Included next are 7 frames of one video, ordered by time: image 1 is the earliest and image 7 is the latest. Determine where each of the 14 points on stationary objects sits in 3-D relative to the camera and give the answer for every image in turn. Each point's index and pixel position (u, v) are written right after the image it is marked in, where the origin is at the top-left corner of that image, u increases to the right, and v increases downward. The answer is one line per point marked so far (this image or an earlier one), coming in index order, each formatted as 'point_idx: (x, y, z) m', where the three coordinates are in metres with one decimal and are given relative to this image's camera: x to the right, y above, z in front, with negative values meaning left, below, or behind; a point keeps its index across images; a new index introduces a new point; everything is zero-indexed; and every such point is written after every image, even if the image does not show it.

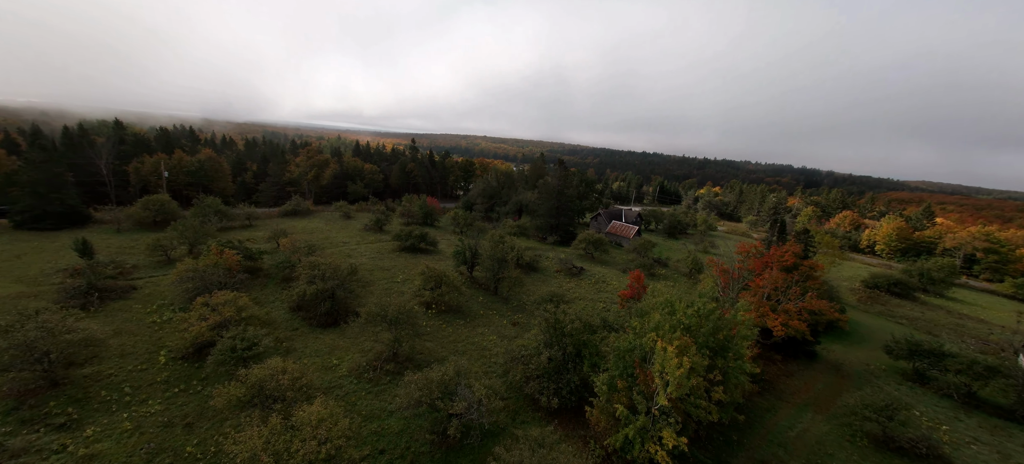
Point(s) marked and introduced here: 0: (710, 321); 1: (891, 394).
0: (+8.7, -3.9, +15.4) m
1: (+21.3, -9.3, +19.6) m
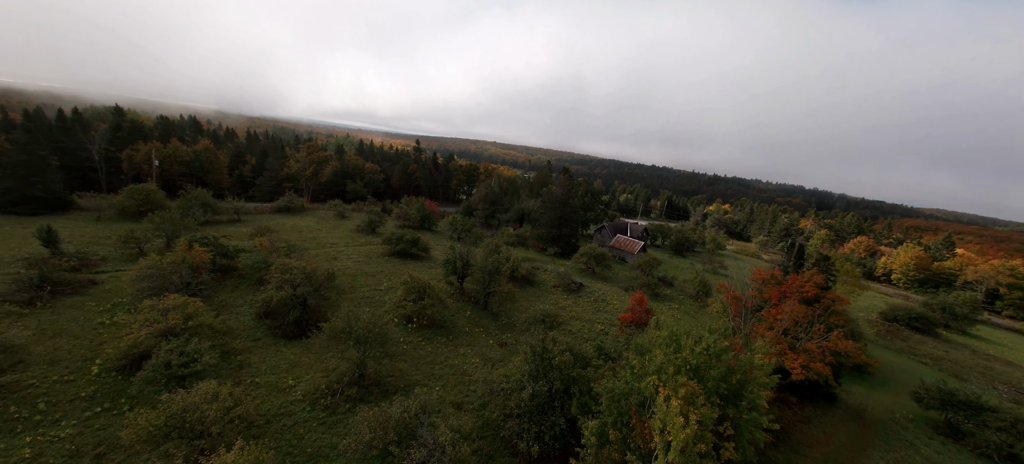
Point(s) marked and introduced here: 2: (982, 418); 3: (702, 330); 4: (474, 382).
0: (+7.8, -4.9, +13.1) m
1: (+20.2, -11.0, +17.2) m
2: (+23.6, -9.4, +17.4) m
3: (+8.2, -4.2, +15.0) m
4: (-1.9, -7.5, +17.4) m
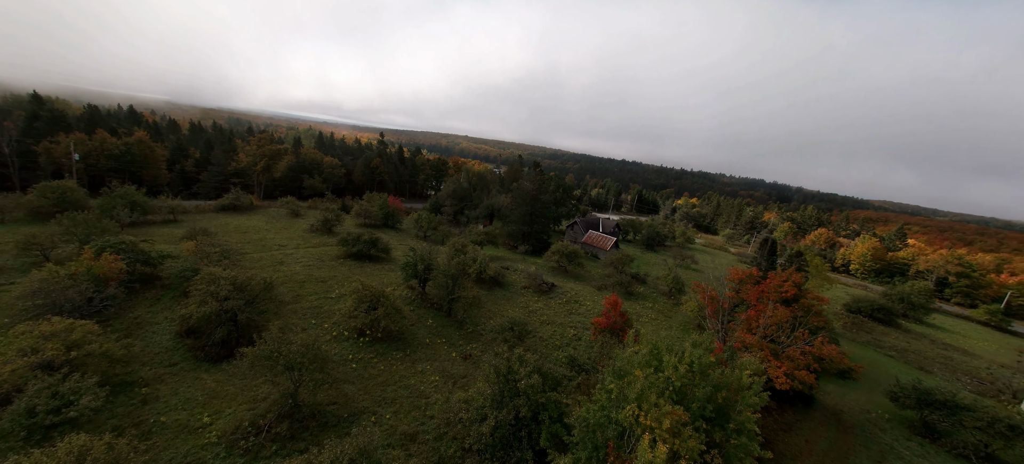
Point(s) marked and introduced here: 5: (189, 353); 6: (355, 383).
0: (+6.5, -4.9, +11.6) m
1: (+18.6, -10.8, +16.7) m
2: (+21.9, -9.1, +17.1) m
3: (+6.7, -4.3, +13.5) m
4: (-3.5, -7.6, +15.3) m
5: (-16.1, -6.0, +17.4) m
6: (-7.3, -7.0, +16.2) m
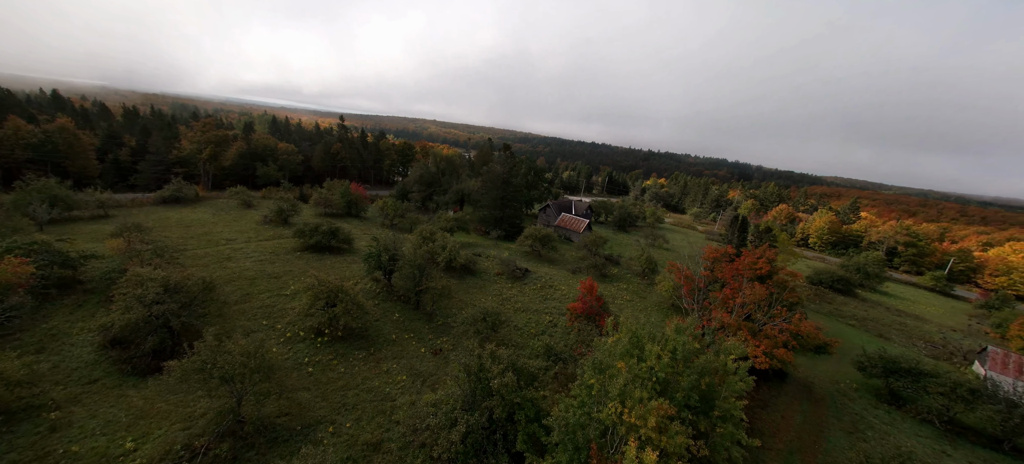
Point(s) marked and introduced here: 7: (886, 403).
0: (+5.6, -4.2, +10.9) m
1: (+17.5, -9.4, +17.1) m
2: (+20.7, -7.7, +17.7) m
3: (+5.6, -3.5, +12.8) m
4: (-4.6, -7.1, +13.9) m
5: (-17.3, -5.8, +15.1) m
6: (-8.4, -6.6, +14.6) m
7: (+20.1, -9.3, +18.9) m
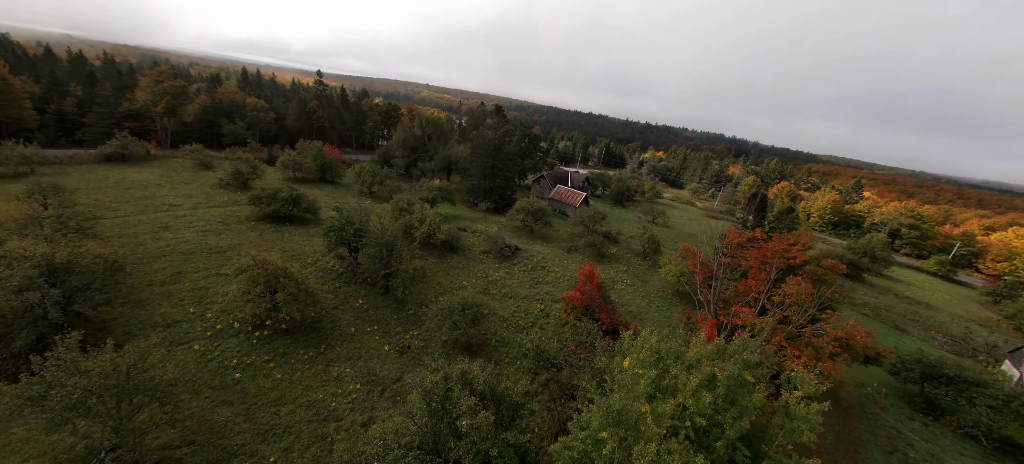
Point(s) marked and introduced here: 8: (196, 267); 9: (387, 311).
0: (+5.0, -3.9, +7.8) m
1: (+16.7, -8.8, +14.7) m
2: (+19.9, -7.1, +15.2) m
3: (+5.1, -3.0, +9.6) m
4: (-5.3, -6.3, +10.8) m
5: (-17.9, -4.6, +11.5) m
6: (-9.1, -5.6, +11.3) m
7: (+19.3, -8.6, +16.5) m
8: (-16.8, -1.8, +18.7) m
9: (-6.2, -4.0, +17.3) m
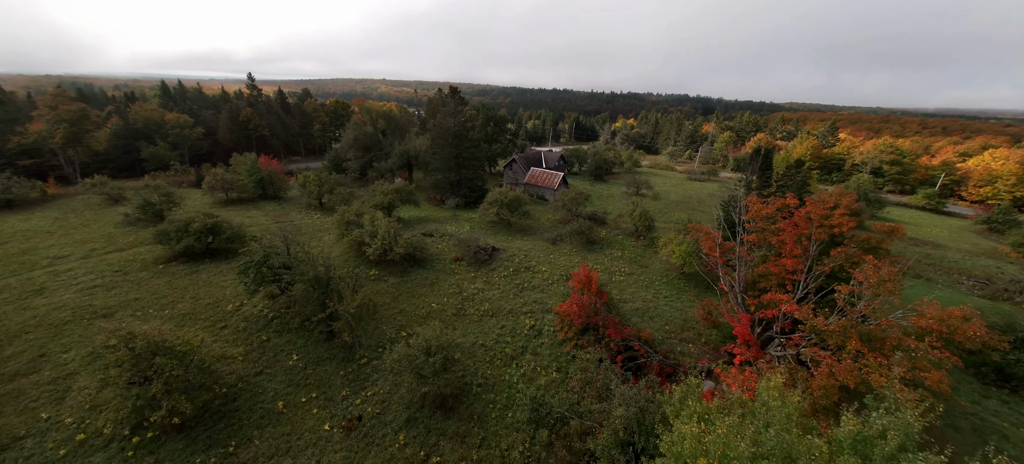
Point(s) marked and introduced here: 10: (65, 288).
0: (+4.8, -3.8, +4.2) m
1: (+16.6, -6.8, +11.8) m
2: (+19.6, -4.6, +12.5) m
3: (+4.6, -2.8, +6.0) m
4: (-5.2, -7.5, +6.8) m
5: (-18.0, -7.6, +6.8) m
6: (-9.1, -7.4, +7.1) m
7: (+19.0, -6.1, +13.8) m
8: (-17.6, -4.4, +13.9) m
9: (-6.8, -5.1, +13.2) m
10: (-22.9, -2.8, +17.9) m
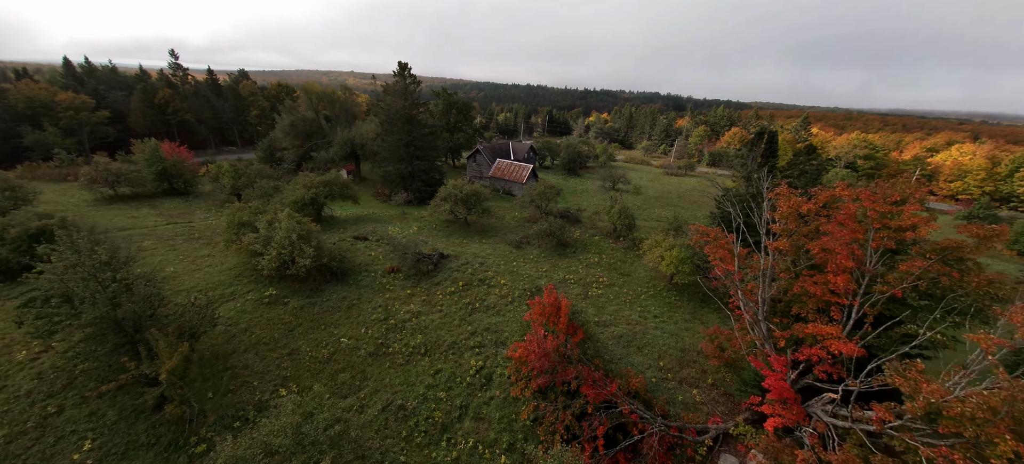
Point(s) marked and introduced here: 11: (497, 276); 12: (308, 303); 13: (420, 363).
0: (+3.6, -4.0, -0.1) m
1: (+14.9, -6.9, +8.3) m
2: (+17.8, -4.7, +9.2) m
3: (+3.3, -3.1, +1.7) m
4: (-6.6, -7.8, +1.9) m
5: (-19.3, -8.0, +1.0) m
6: (-10.5, -7.7, +1.9) m
7: (+17.2, -6.2, +10.5) m
8: (-19.5, -4.7, +8.1) m
9: (-8.6, -5.4, +8.1) m
10: (-25.0, -3.2, +11.7) m
11: (-0.8, -2.2, +17.2) m
12: (-8.2, -2.9, +13.8) m
13: (-3.0, -4.2, +11.4) m
